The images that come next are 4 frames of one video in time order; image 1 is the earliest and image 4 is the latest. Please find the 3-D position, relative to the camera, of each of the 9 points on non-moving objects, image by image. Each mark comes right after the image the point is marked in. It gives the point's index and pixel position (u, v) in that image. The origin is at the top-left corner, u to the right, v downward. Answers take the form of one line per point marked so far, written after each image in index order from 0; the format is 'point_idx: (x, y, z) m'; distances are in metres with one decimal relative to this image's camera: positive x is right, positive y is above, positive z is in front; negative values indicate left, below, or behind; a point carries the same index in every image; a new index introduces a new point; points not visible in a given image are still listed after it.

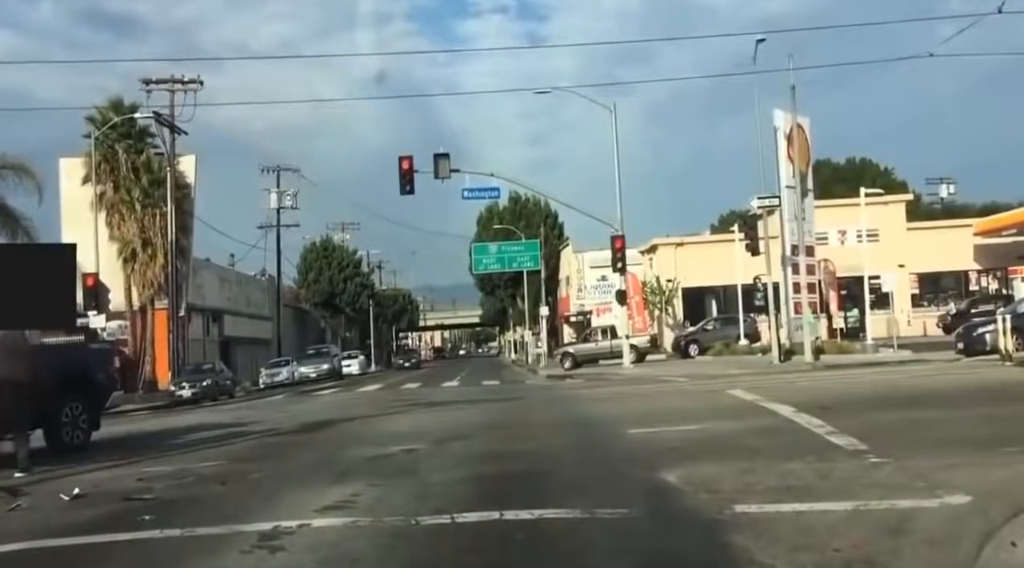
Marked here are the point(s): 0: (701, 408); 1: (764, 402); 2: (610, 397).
0: (+2.8, -1.8, +14.5) m
1: (+3.8, -1.8, +14.7) m
2: (+1.9, -2.2, +19.0) m
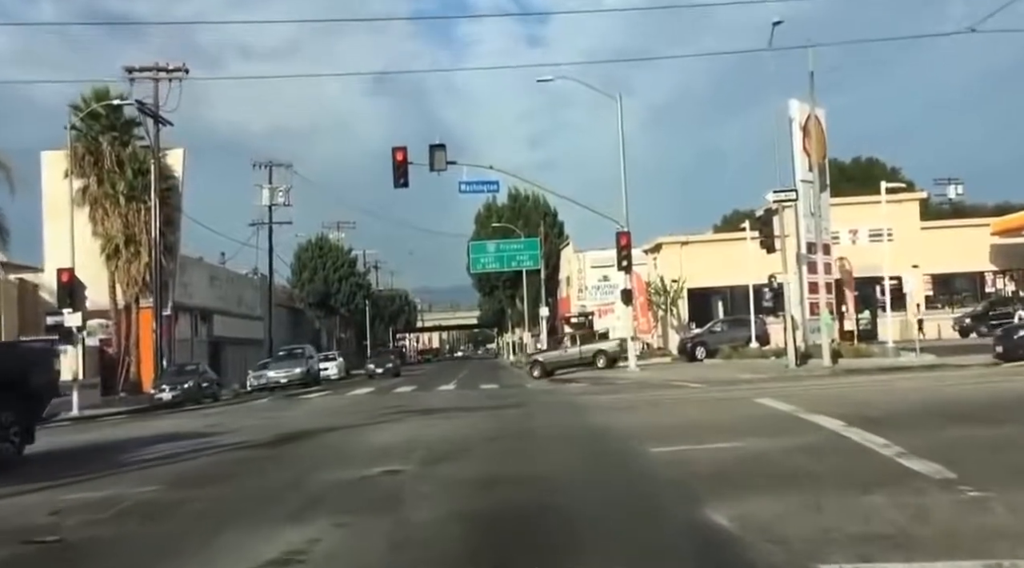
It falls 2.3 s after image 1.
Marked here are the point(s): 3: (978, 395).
0: (+2.8, -1.7, +12.6) m
1: (+3.8, -1.7, +12.8) m
2: (+1.9, -2.1, +17.2) m
3: (+7.4, -1.8, +15.7) m
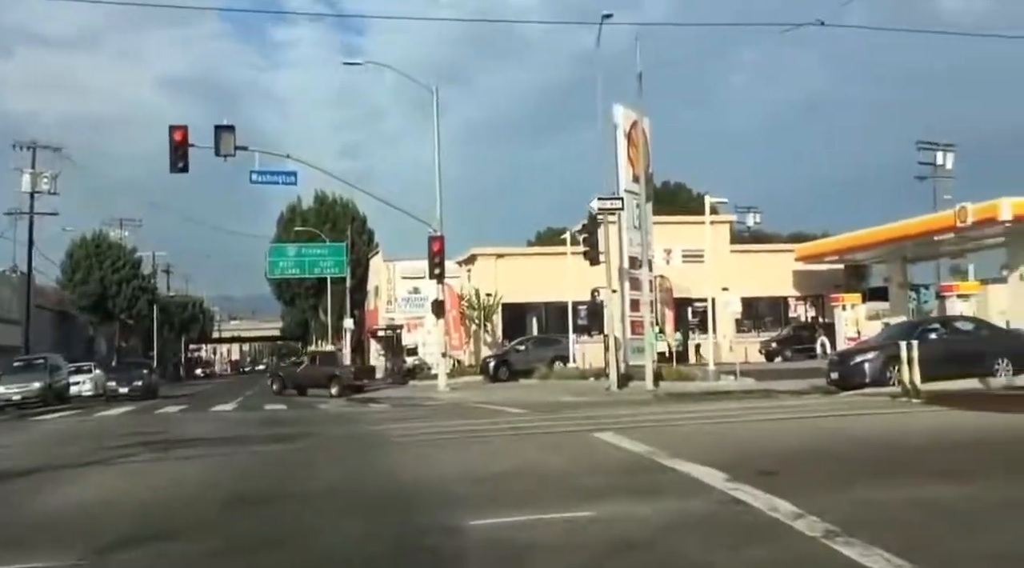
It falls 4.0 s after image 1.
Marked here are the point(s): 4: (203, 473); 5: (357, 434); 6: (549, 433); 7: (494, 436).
0: (+0.6, -1.8, +9.5) m
1: (+1.5, -1.7, +9.9) m
2: (-1.2, -2.2, +13.8) m
3: (+4.5, -2.0, +13.4) m
4: (-3.3, -2.0, +10.5) m
5: (-2.4, -2.3, +15.4) m
6: (+0.5, -2.0, +13.7) m
7: (-0.2, -2.1, +13.5) m
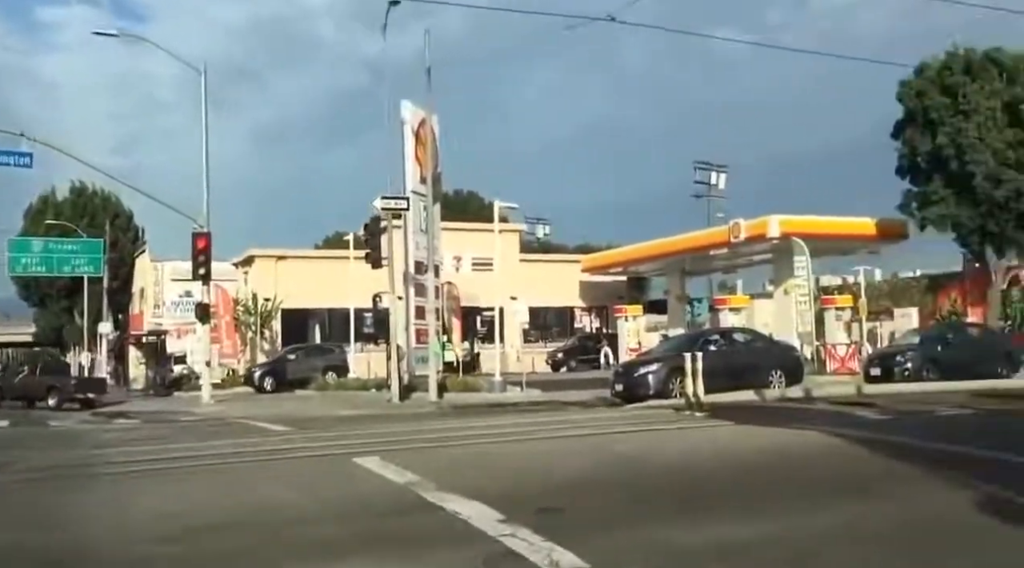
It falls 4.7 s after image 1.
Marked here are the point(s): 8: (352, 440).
0: (-1.5, -1.8, +7.8) m
1: (-0.7, -1.8, +8.4) m
2: (-4.1, -2.1, +11.6) m
3: (+1.5, -2.1, +12.4) m
4: (-5.5, -1.9, +8.0) m
5: (-5.7, -2.3, +12.9) m
6: (-2.5, -2.1, +11.9) m
7: (-3.2, -2.1, +11.6) m
8: (-2.3, -2.2, +14.4) m
